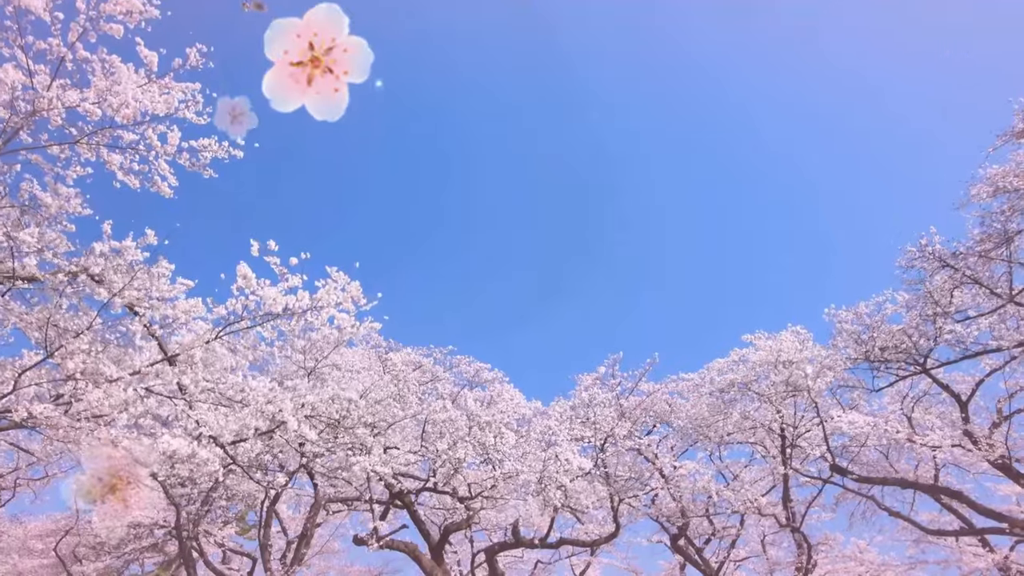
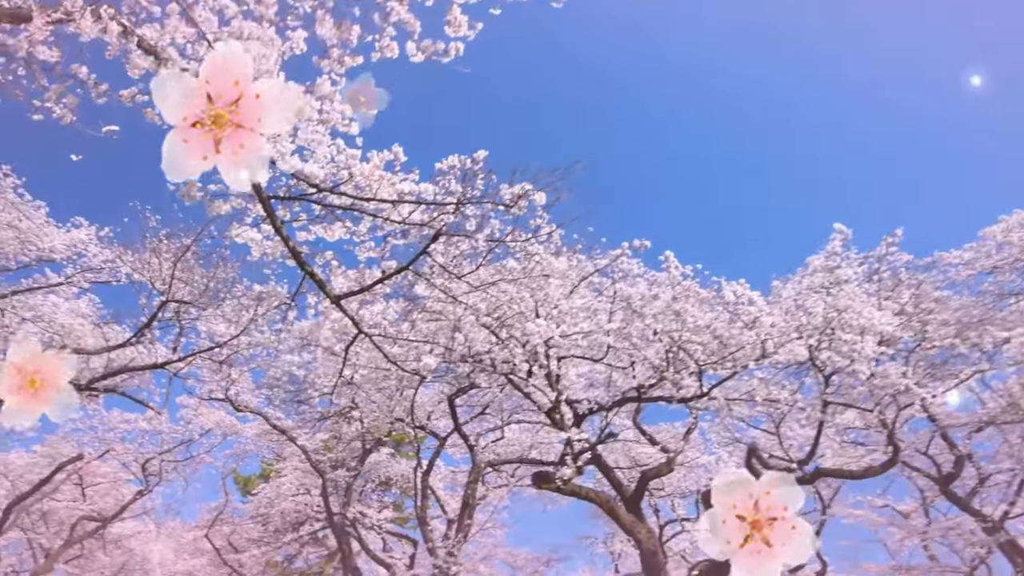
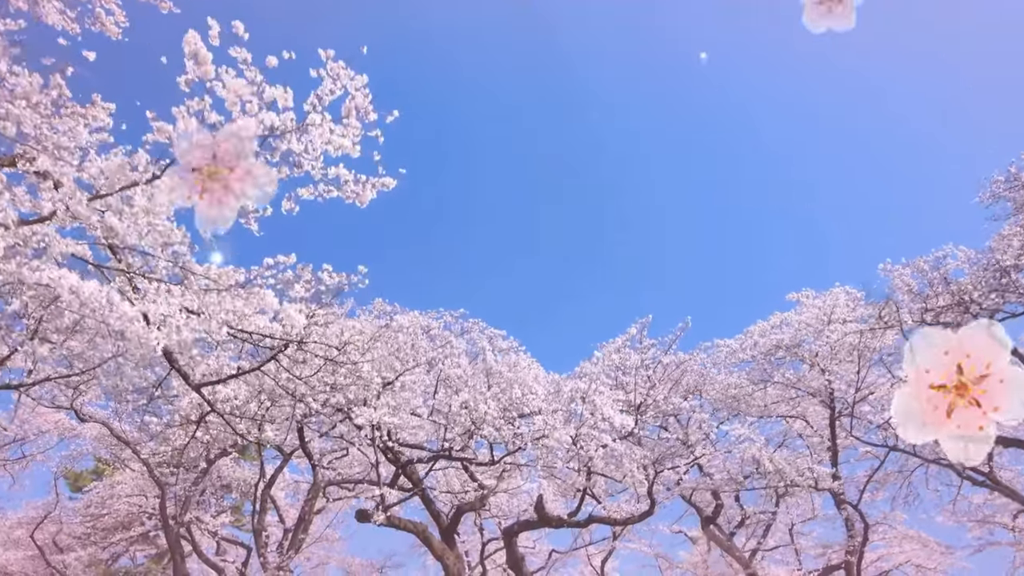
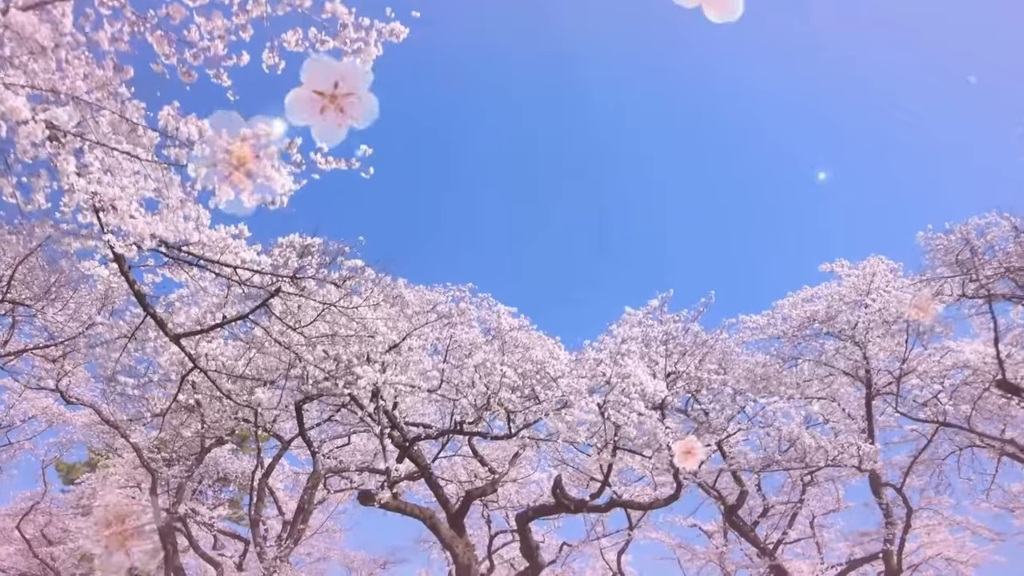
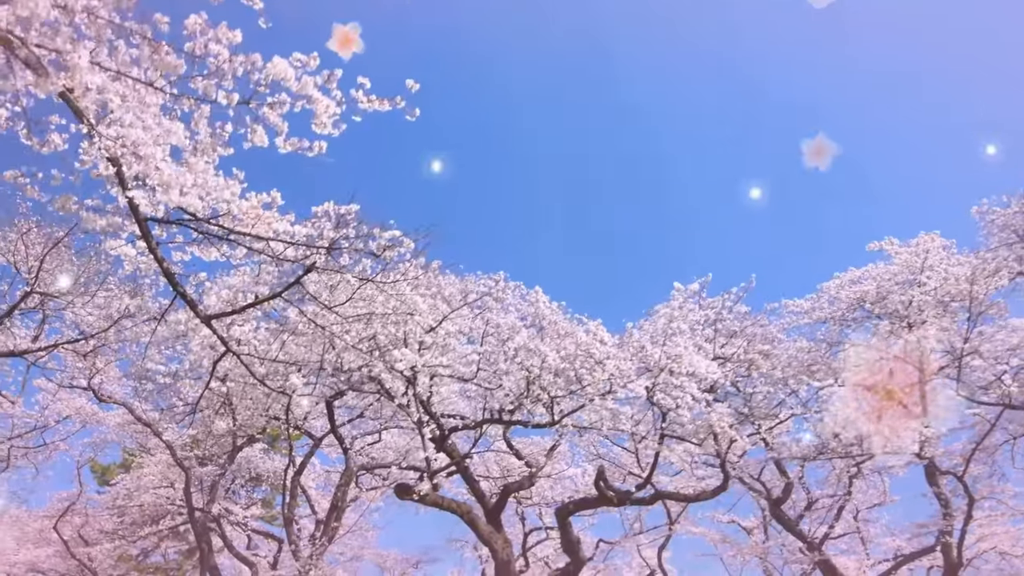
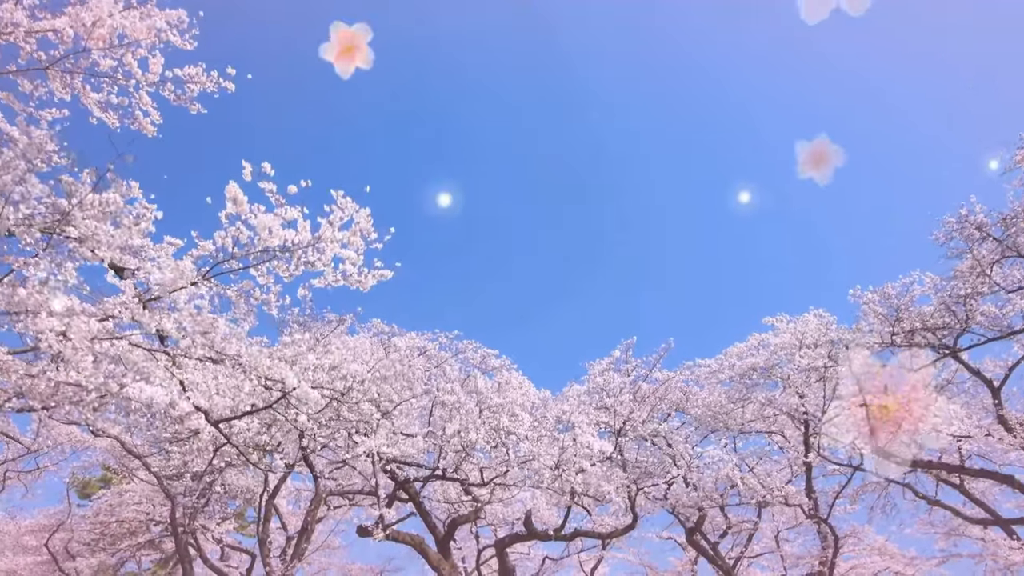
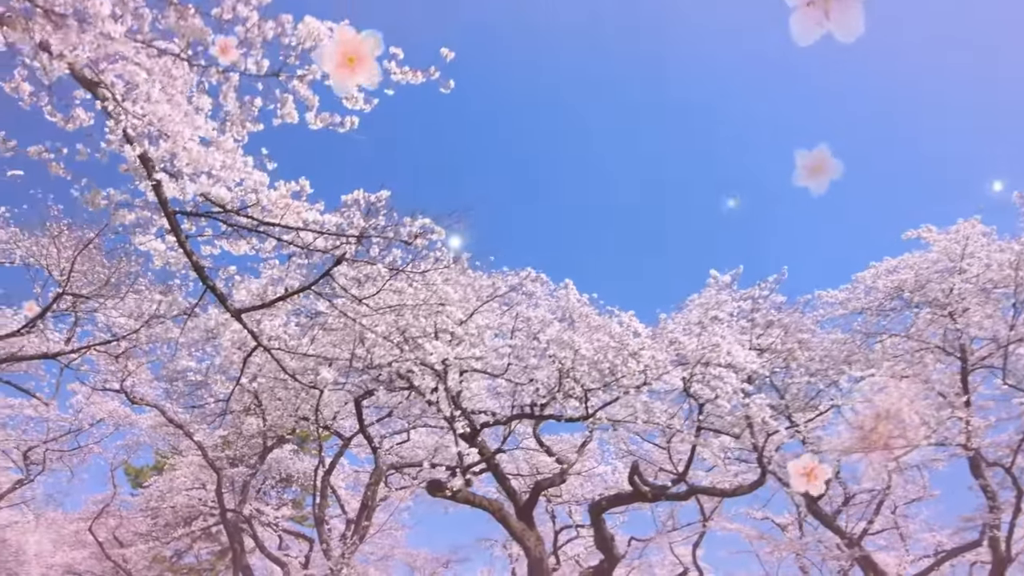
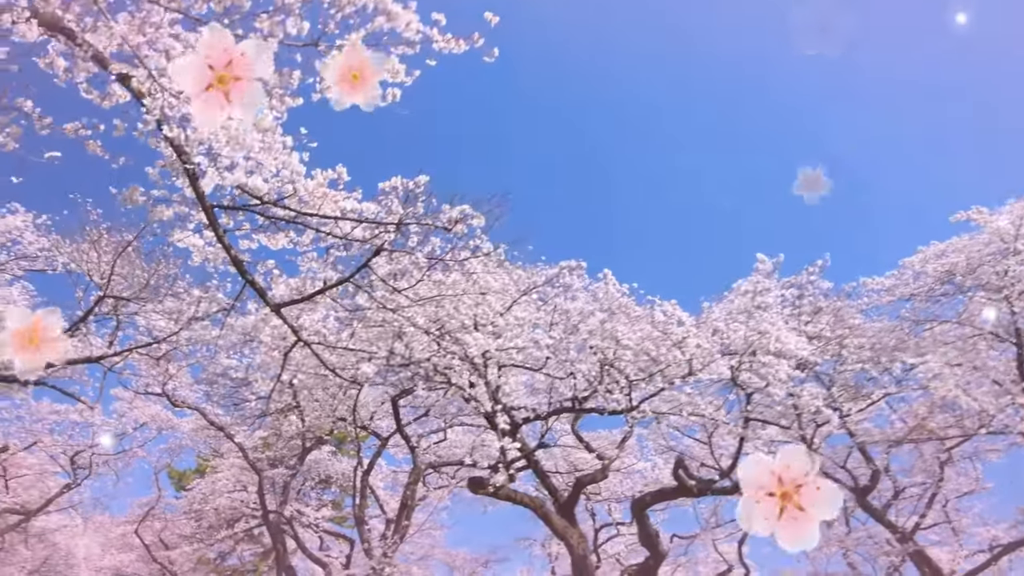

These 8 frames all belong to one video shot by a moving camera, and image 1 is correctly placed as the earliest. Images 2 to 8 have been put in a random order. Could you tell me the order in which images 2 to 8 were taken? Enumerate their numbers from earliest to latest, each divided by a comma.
6, 3, 4, 5, 7, 8, 2
